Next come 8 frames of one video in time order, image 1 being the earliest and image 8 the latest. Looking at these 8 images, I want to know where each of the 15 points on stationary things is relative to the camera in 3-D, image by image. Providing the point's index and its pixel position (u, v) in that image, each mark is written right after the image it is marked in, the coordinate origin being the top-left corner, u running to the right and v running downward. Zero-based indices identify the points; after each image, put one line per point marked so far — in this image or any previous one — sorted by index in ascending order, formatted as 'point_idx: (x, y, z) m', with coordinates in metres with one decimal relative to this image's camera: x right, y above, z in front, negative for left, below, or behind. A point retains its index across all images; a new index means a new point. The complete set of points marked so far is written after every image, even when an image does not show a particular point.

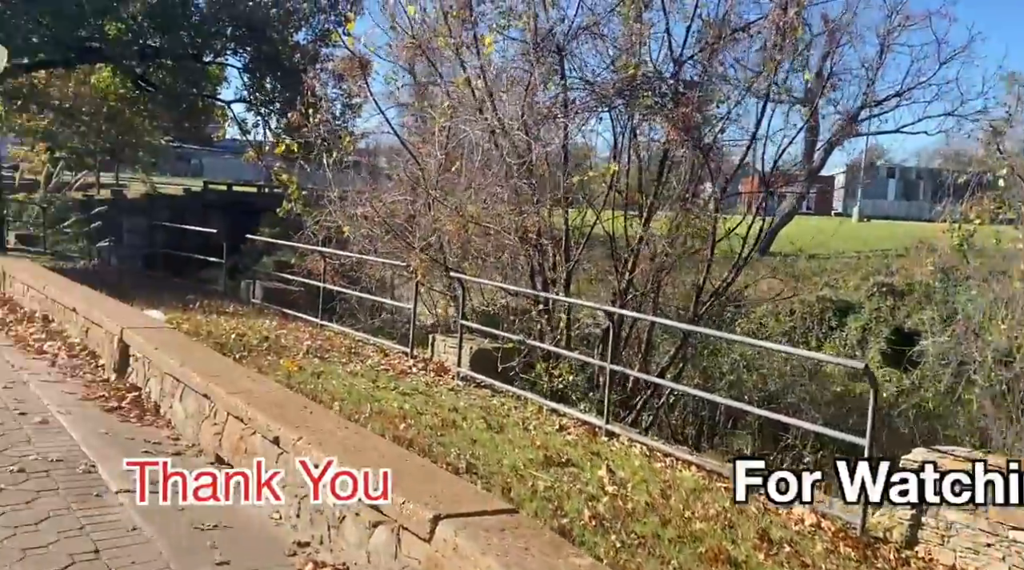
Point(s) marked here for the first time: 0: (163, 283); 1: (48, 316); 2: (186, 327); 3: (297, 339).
0: (-6.8, 0.0, +16.5) m
1: (-4.5, -0.3, +8.1) m
2: (-3.6, -0.4, +9.2) m
3: (-2.3, -0.6, +9.3) m
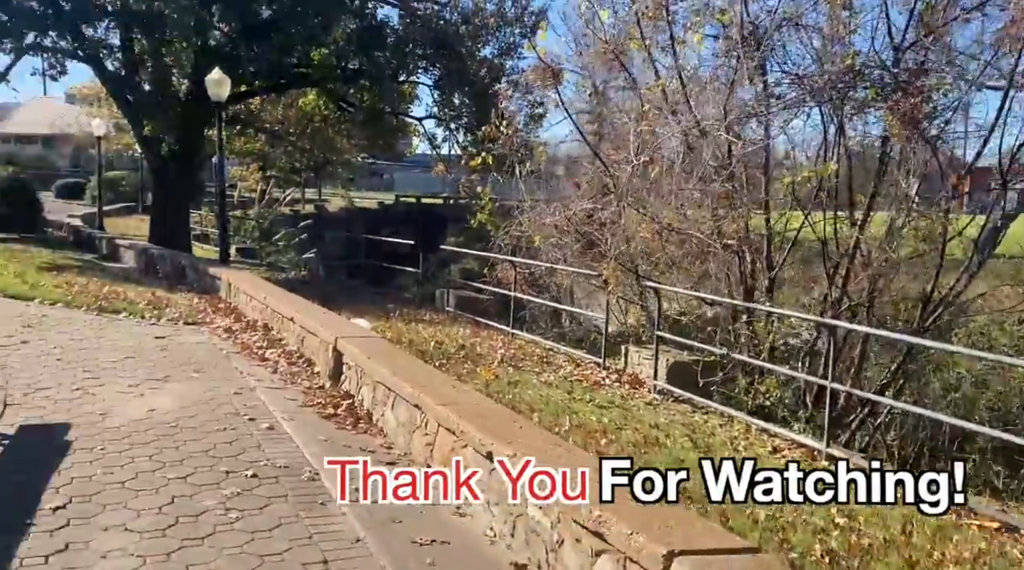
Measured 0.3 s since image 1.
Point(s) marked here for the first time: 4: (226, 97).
0: (-3.0, -0.1, +17.4) m
1: (-2.5, -0.4, +8.7) m
2: (-1.4, -0.5, +9.6) m
3: (-0.2, -0.7, +9.4) m
4: (-5.0, +3.2, +14.6) m
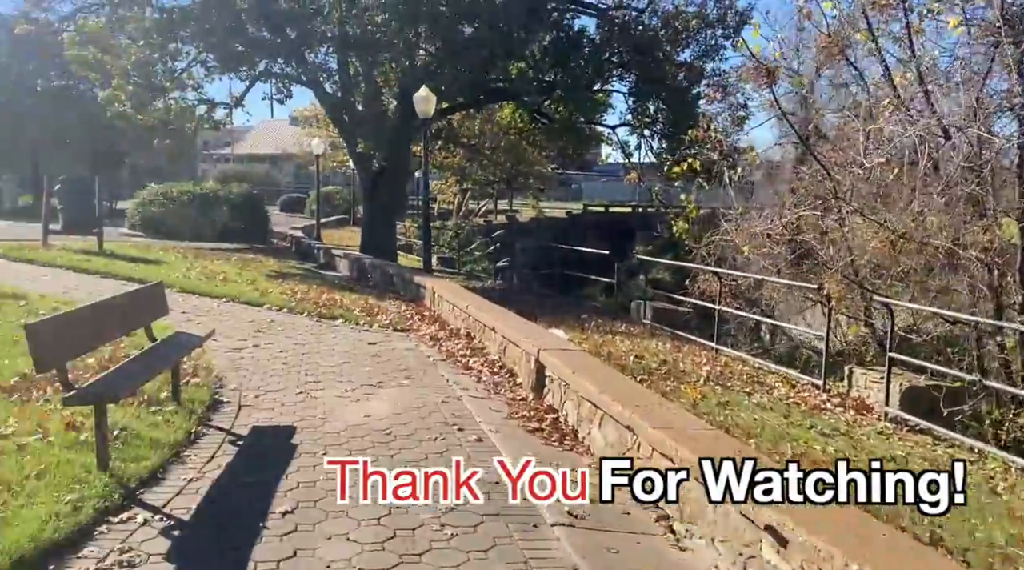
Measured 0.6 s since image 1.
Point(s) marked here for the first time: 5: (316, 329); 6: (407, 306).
0: (+1.0, -0.3, +17.4) m
1: (-0.4, -0.5, +8.8) m
2: (+0.9, -0.7, +9.4) m
3: (+2.0, -0.8, +9.0) m
4: (-1.4, +3.1, +15.2) m
5: (-2.1, -0.5, +9.2) m
6: (-1.4, -0.3, +11.5) m
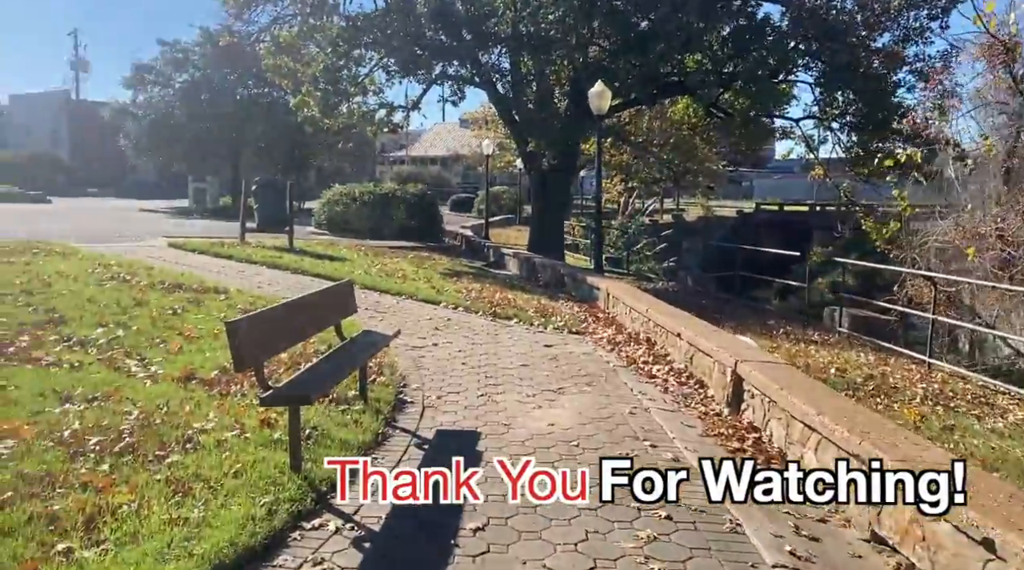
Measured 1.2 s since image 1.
0: (+4.5, -0.4, +16.5) m
1: (+1.4, -0.5, +8.3) m
2: (+2.8, -0.7, +8.7) m
3: (+3.8, -0.9, +8.1) m
4: (+1.7, +3.1, +14.8) m
5: (-0.2, -0.5, +9.1) m
6: (+0.9, -0.3, +11.1) m
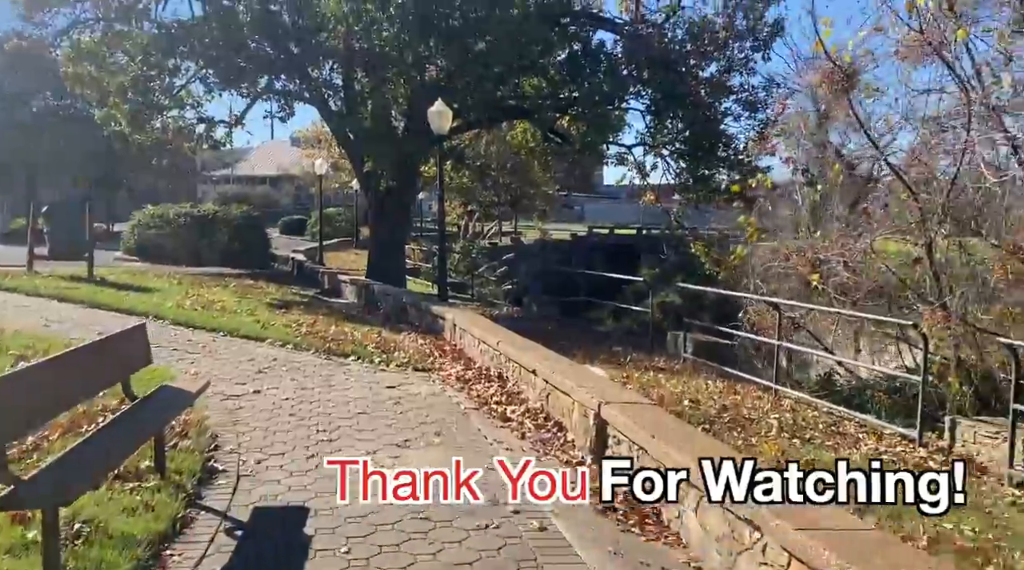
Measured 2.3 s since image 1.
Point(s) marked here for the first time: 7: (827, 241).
0: (+1.4, -0.9, +16.3) m
1: (-0.1, -0.8, +7.7) m
2: (+1.2, -1.0, +8.4) m
3: (+2.4, -1.2, +7.9) m
4: (-1.1, +2.6, +14.2) m
5: (-1.8, -0.8, +8.1) m
6: (-1.1, -0.7, +10.4) m
7: (+3.4, +0.4, +8.9) m
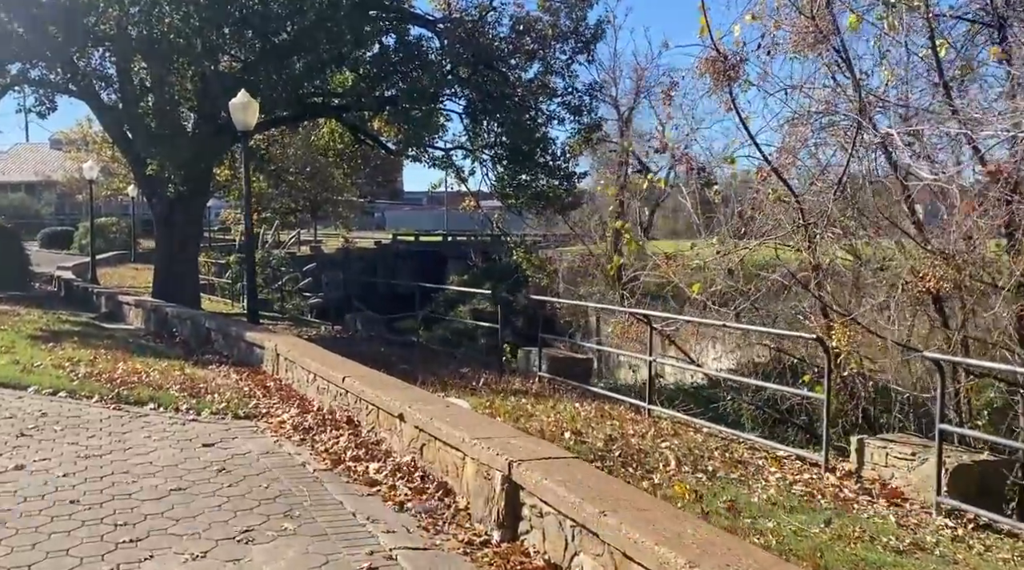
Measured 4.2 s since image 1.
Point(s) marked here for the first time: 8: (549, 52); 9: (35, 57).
0: (-1.8, -1.1, +15.0) m
1: (-1.2, -1.0, +6.3) m
2: (-0.1, -1.2, +7.2) m
3: (+1.2, -1.3, +7.1) m
4: (-3.8, +2.3, +12.3) m
5: (-3.0, -1.0, +6.3) m
6: (-2.8, -0.9, +8.6) m
7: (+1.9, +0.3, +8.3) m
8: (+0.7, +4.7, +17.1) m
9: (-8.2, +3.9, +14.6) m
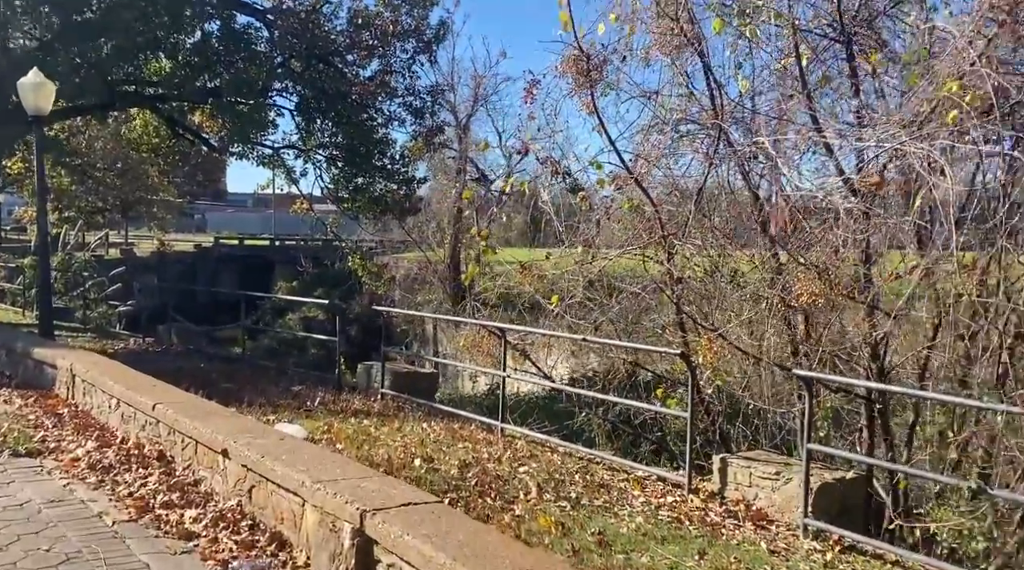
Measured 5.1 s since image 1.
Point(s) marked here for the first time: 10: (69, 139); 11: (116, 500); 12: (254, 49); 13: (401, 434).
0: (-4.5, -1.2, +13.7) m
1: (-2.2, -1.1, +5.3) m
2: (-1.3, -1.2, +6.5) m
3: (0.0, -1.4, +6.5) m
4: (-5.9, +2.2, +10.8) m
5: (-3.9, -1.1, +5.0) m
6: (-4.2, -1.0, +7.3) m
7: (+0.4, +0.2, +7.9) m
8: (-2.4, +4.5, +16.3) m
9: (-10.7, +3.9, +12.1) m
10: (-10.5, +3.5, +20.0) m
11: (-2.3, -1.2, +4.8) m
12: (-4.6, +4.1, +14.9) m
13: (-0.9, -1.3, +7.0) m
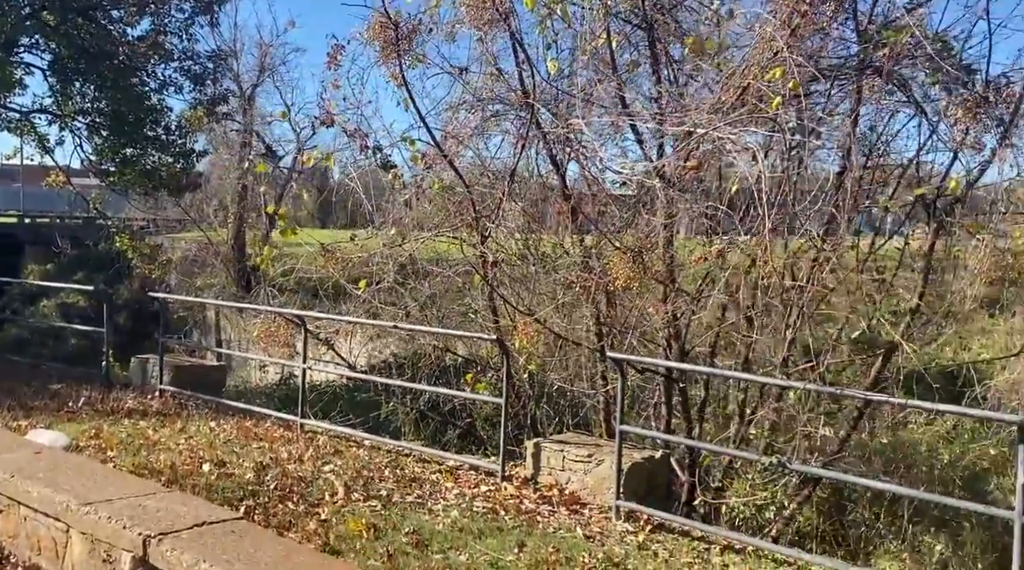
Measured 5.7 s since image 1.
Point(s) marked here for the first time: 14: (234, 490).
0: (-7.6, -1.0, +11.9) m
1: (-3.3, -1.0, +4.3) m
2: (-2.7, -1.1, +5.7) m
3: (-1.5, -1.2, +6.0) m
4: (-8.2, +2.4, +8.6) m
5: (-4.8, -1.0, +3.6) m
6: (-5.7, -0.9, +5.8) m
7: (-1.4, +0.4, +7.5) m
8: (-6.2, +4.8, +14.8) m
9: (-13.1, +4.0, +8.7) m
10: (-14.9, +3.8, +16.4) m
11: (-3.2, -1.1, +3.8) m
12: (-7.9, +4.4, +12.9) m
13: (-2.4, -1.1, +6.2) m
14: (-1.6, -1.2, +5.0) m
